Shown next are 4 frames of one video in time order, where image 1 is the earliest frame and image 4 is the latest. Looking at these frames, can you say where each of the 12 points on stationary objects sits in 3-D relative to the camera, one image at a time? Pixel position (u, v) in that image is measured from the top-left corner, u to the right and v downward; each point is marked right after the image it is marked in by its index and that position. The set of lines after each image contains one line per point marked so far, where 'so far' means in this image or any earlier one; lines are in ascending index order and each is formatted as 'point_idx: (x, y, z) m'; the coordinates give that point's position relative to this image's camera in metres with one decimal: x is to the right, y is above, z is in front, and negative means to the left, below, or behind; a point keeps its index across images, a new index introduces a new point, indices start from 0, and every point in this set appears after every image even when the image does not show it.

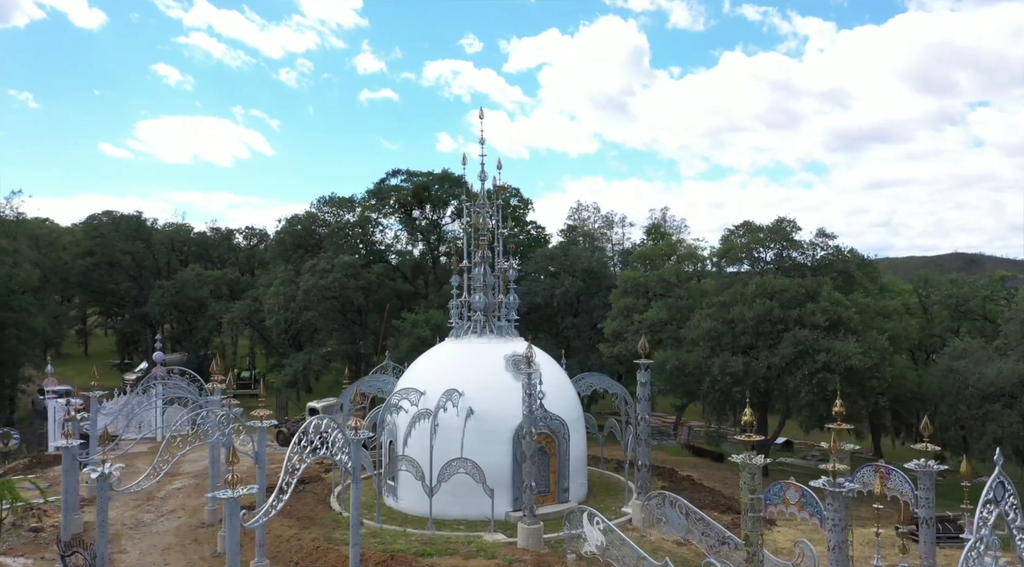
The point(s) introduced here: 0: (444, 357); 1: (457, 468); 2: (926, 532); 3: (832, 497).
0: (-1.7, -1.9, +19.7) m
1: (-1.2, -4.0, +16.9) m
2: (+6.1, -3.7, +11.5) m
3: (+4.3, -2.9, +10.4) m
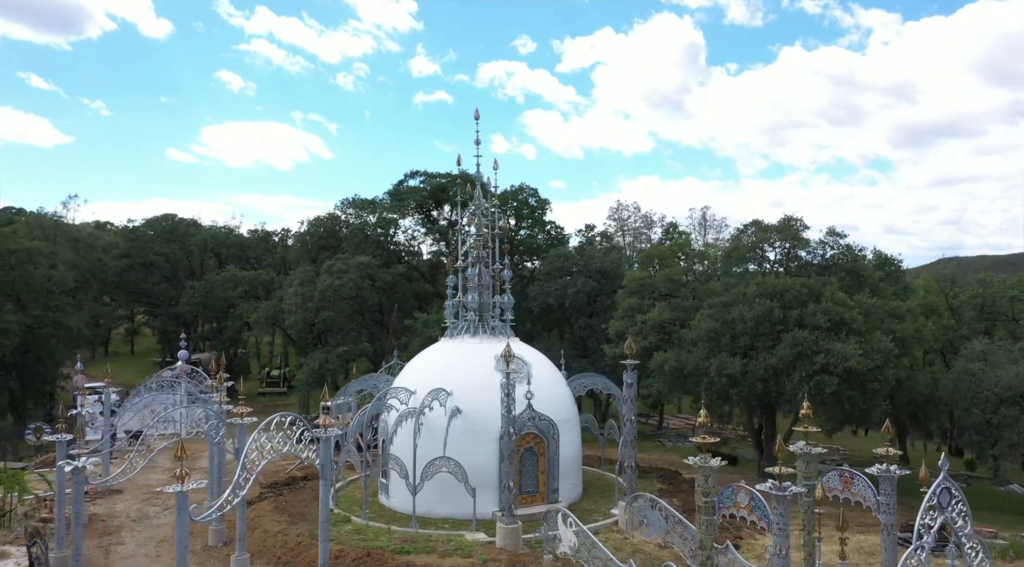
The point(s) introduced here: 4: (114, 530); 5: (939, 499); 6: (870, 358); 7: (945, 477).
0: (-1.9, -1.9, +19.9) m
1: (-1.6, -4.0, +17.0) m
2: (+5.4, -3.7, +11.1) m
3: (+3.5, -2.9, +10.2) m
4: (-9.7, -6.0, +18.8) m
5: (+5.1, -2.6, +9.2) m
6: (+8.9, -1.9, +19.2) m
7: (+5.2, -2.3, +9.3) m
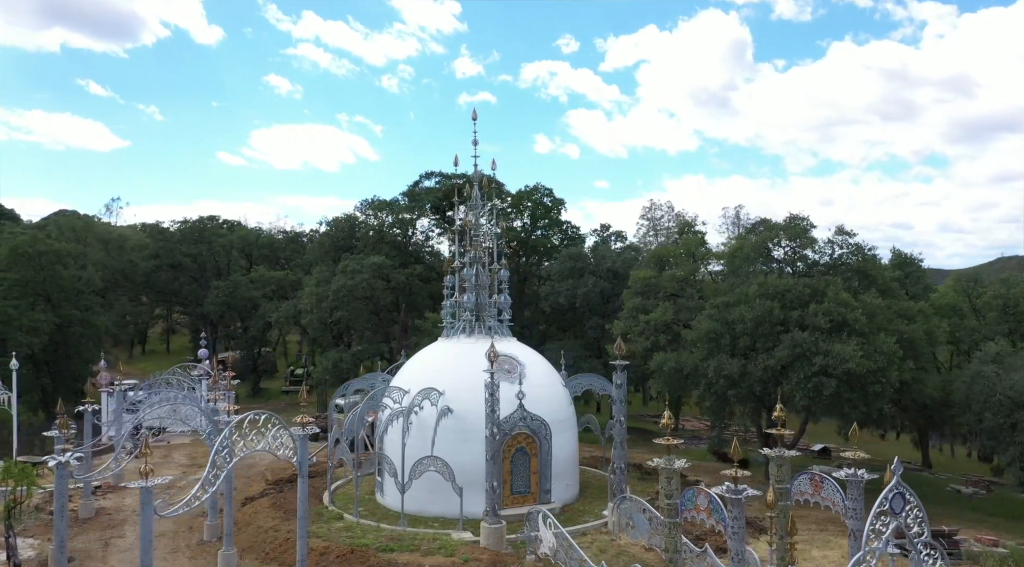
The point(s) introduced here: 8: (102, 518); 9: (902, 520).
0: (-2.1, -1.9, +20.0) m
1: (-1.9, -4.0, +17.1) m
2: (+4.8, -3.7, +10.9) m
3: (+2.8, -2.9, +10.0) m
4: (-9.8, -6.0, +19.3) m
5: (+4.4, -2.6, +9.0) m
6: (+8.7, -1.9, +18.8) m
7: (+4.5, -2.3, +9.0) m
8: (-10.4, -6.0, +19.6) m
9: (+4.5, -2.8, +9.1) m
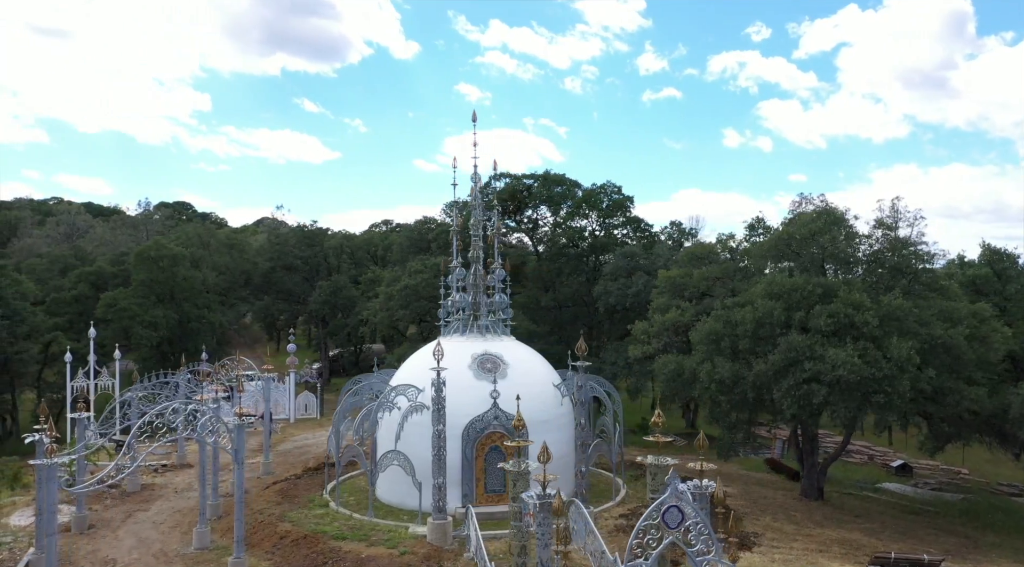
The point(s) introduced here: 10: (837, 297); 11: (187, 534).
0: (-2.3, -1.8, +20.5) m
1: (-2.8, -4.0, +17.6) m
2: (+2.4, -3.6, +10.1) m
3: (+0.3, -2.8, +9.7) m
4: (-10.0, -6.0, +21.5) m
5: (+1.6, -2.5, +8.4) m
6: (+7.9, -1.8, +17.0) m
7: (+1.7, -2.3, +8.4) m
8: (-10.5, -6.0, +22.0) m
9: (+1.8, -2.7, +8.4) m
10: (+7.7, -0.3, +18.4) m
11: (-7.6, -5.9, +18.1) m
